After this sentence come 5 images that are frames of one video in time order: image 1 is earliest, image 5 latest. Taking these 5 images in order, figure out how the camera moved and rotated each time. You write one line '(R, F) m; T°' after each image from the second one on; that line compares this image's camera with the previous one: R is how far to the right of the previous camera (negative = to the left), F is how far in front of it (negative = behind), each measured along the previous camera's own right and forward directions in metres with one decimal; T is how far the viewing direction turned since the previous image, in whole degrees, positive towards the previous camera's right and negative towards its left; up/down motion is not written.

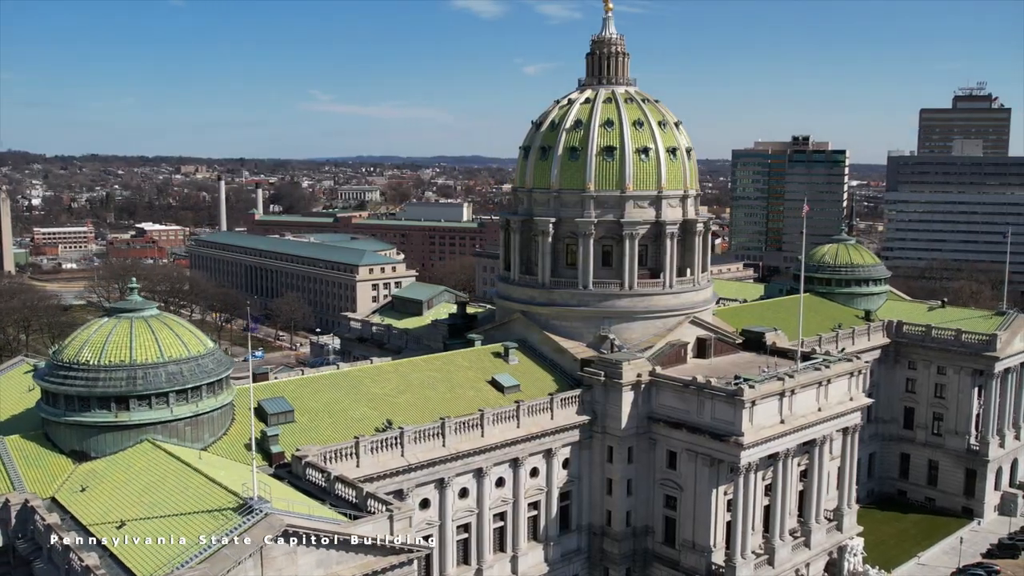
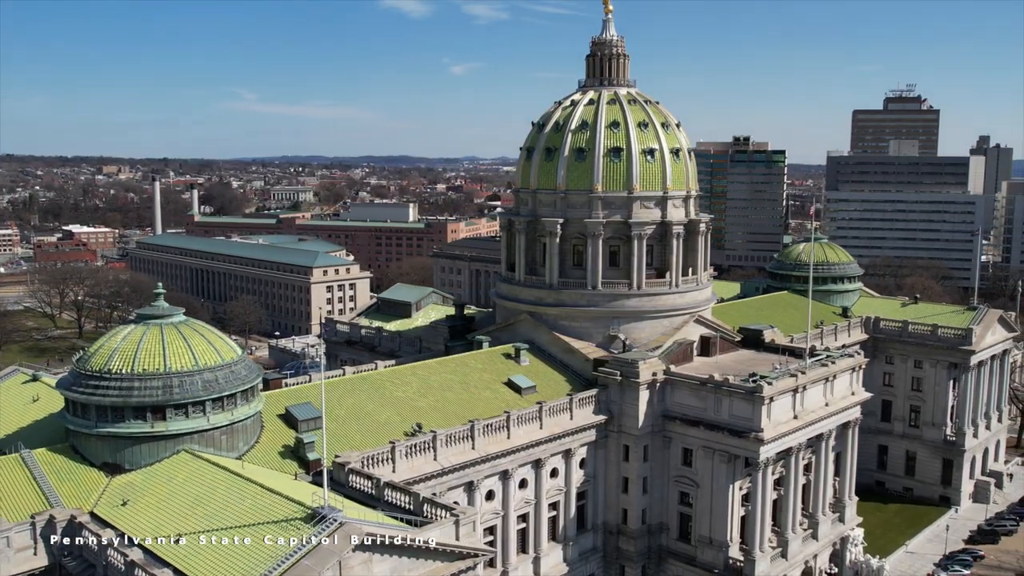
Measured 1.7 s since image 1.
(-5.2, +0.3) m; +4°
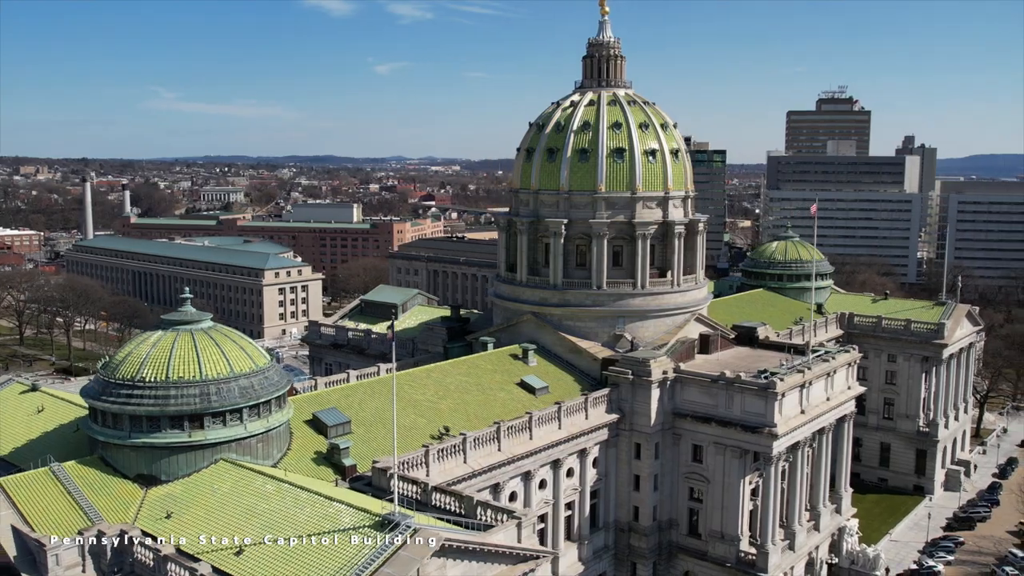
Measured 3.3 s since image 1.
(-4.9, +0.2) m; +4°
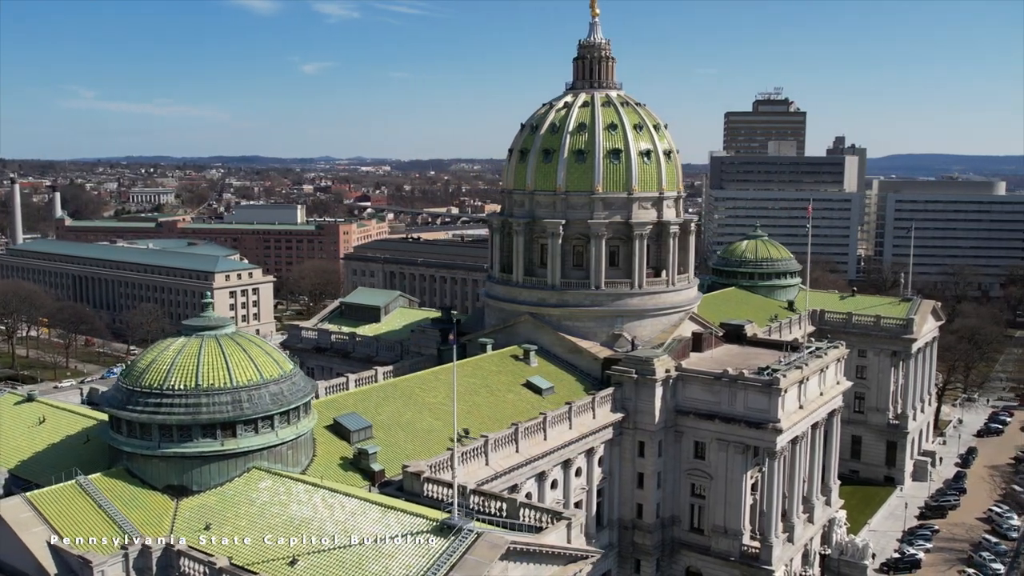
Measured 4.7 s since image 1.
(-4.4, +0.1) m; +4°
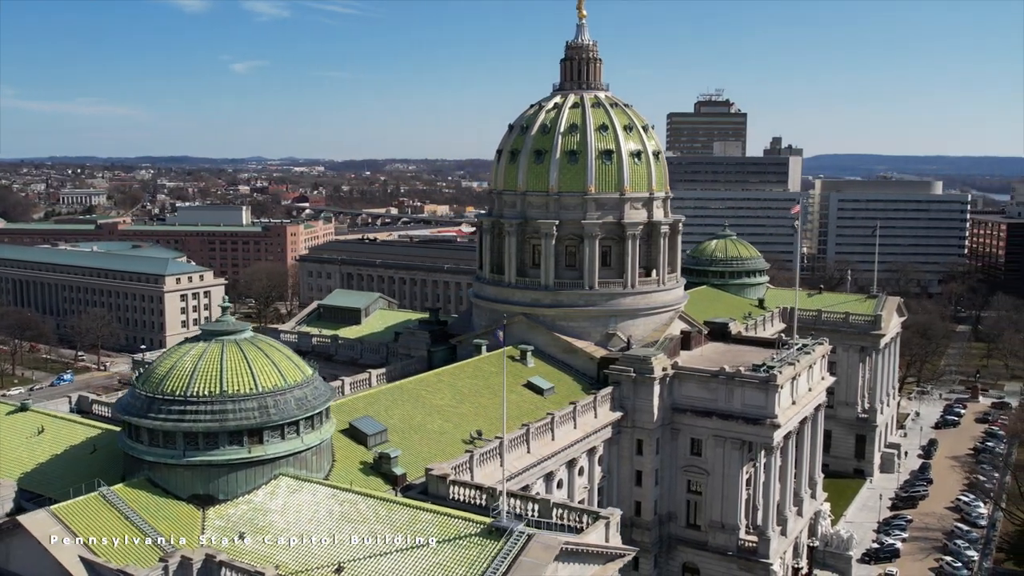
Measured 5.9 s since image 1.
(-3.8, +0.1) m; +4°
